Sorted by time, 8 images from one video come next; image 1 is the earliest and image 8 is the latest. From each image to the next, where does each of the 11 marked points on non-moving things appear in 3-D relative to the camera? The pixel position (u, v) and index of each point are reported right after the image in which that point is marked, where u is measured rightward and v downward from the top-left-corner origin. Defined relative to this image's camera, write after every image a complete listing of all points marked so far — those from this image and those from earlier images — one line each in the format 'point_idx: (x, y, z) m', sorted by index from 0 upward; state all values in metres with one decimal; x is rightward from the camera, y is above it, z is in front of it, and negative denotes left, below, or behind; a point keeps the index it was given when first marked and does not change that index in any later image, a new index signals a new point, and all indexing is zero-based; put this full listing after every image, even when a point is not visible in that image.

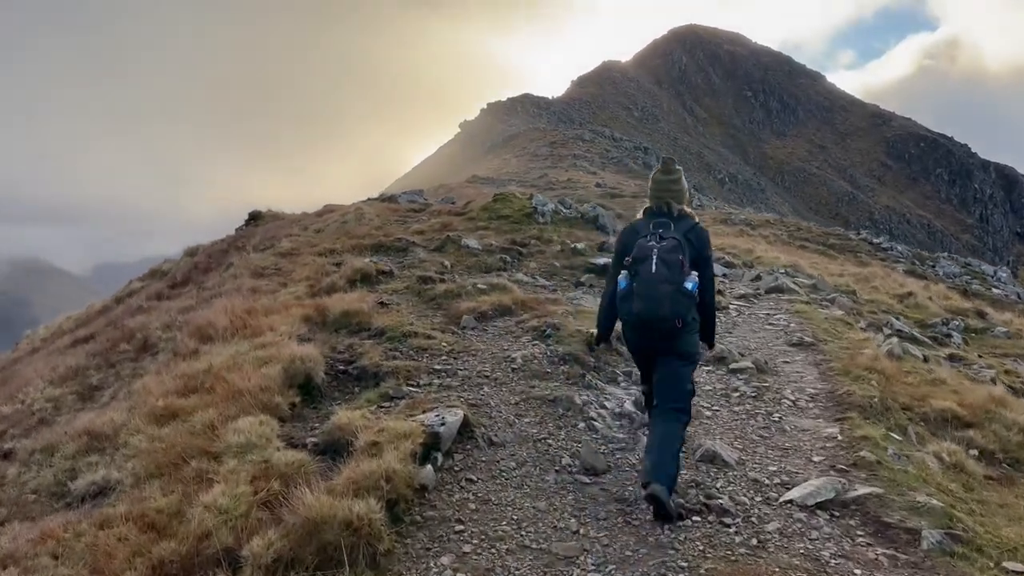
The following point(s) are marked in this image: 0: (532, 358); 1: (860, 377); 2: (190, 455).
0: (+0.3, -0.9, +10.5) m
1: (+4.6, -1.2, +10.6) m
2: (-3.1, -1.6, +7.6) m
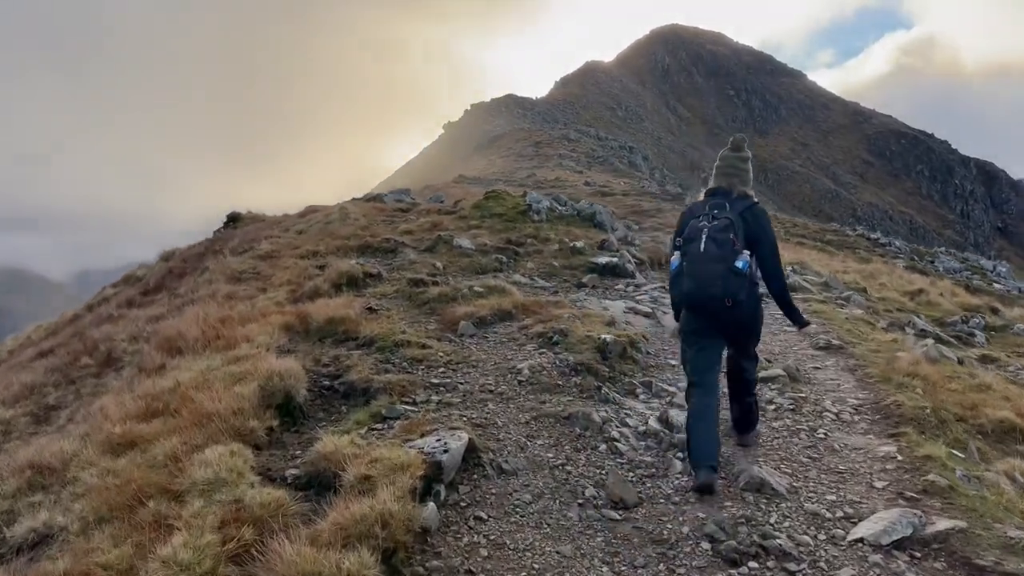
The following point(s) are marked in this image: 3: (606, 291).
0: (+0.3, -0.9, +9.4) m
1: (+4.6, -1.1, +9.6) m
2: (-2.9, -1.7, +6.5) m
3: (+1.8, -0.1, +15.1) m
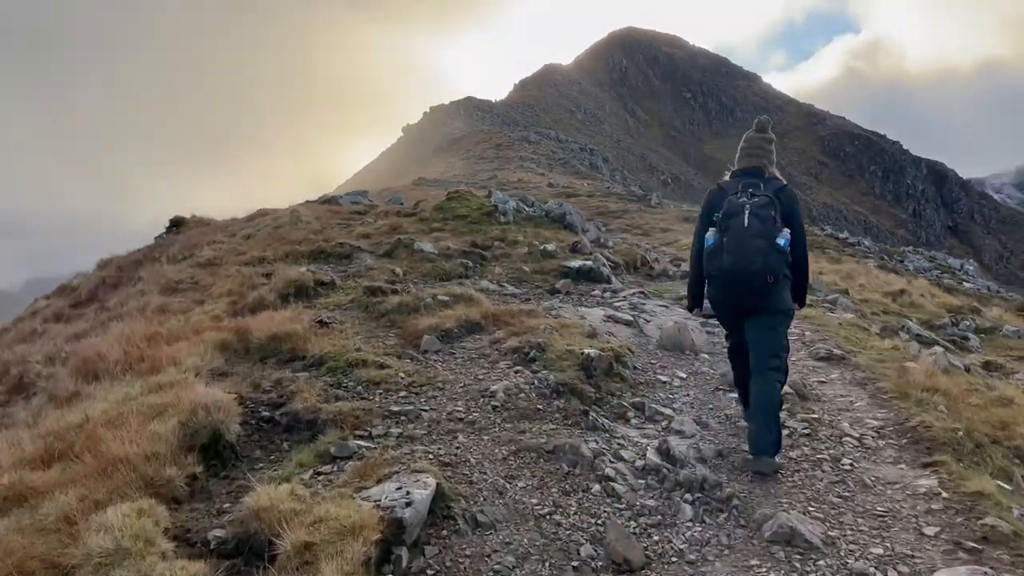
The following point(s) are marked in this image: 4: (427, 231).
0: (+0.1, -1.0, +8.1) m
1: (+4.4, -1.2, +8.5) m
2: (-3.1, -1.8, +5.1) m
3: (+1.2, -0.2, +13.9) m
4: (-1.9, +1.2, +17.7) m
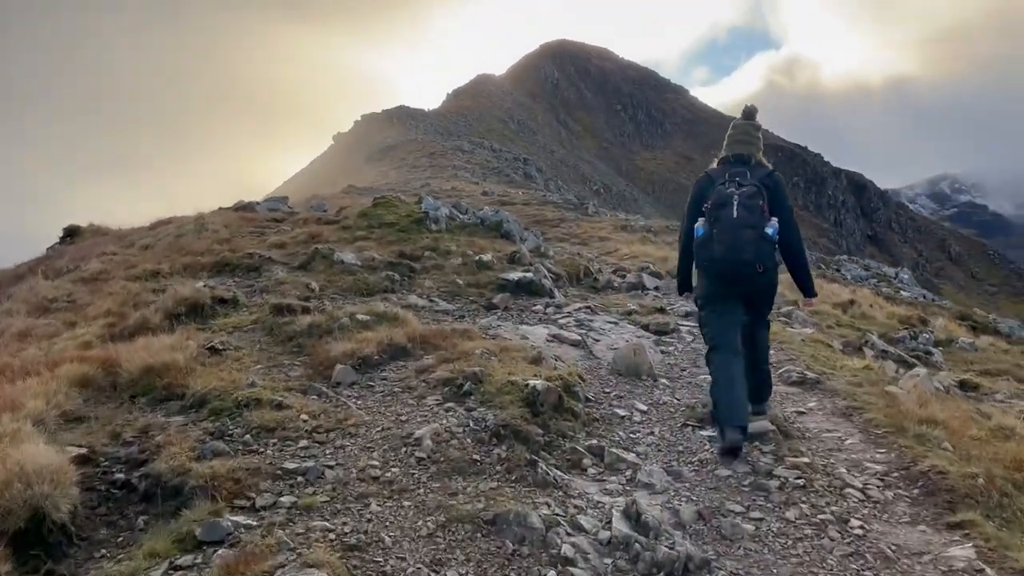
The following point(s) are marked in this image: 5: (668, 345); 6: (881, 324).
0: (-0.5, -1.2, +6.5) m
1: (+3.7, -1.3, +7.3) m
2: (-3.4, -1.9, +3.3) m
3: (+0.2, -0.4, +12.4) m
4: (-3.2, +0.9, +16.0) m
5: (+2.3, -0.8, +11.8) m
6: (+8.4, -0.8, +18.4) m
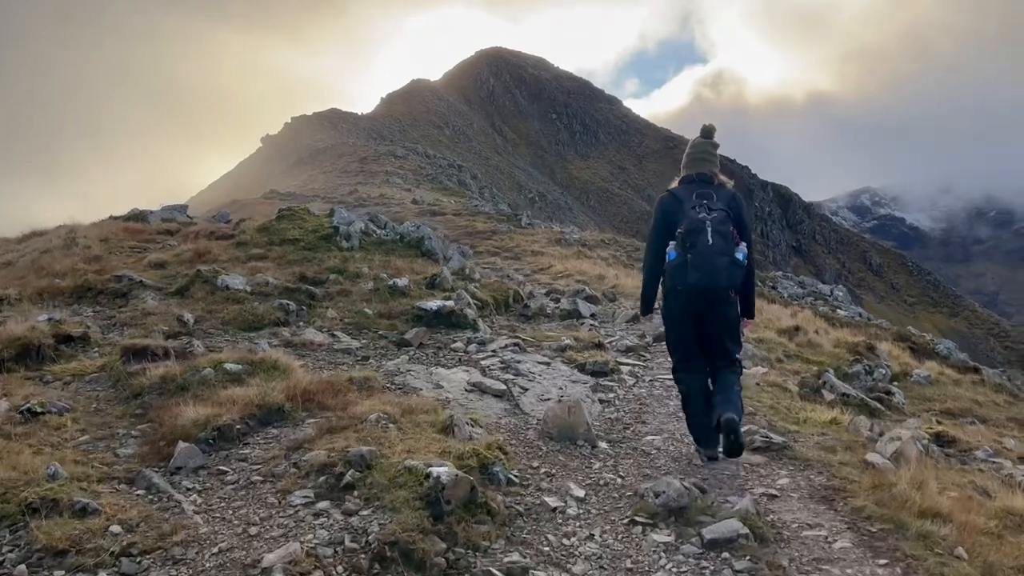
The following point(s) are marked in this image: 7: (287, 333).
0: (-1.2, -1.6, +4.7) m
1: (+3.0, -1.8, +5.8) m
2: (-3.8, -2.3, +1.2) m
3: (-1.0, -0.9, +10.6) m
4: (-4.6, +0.5, +13.9) m
5: (+1.2, -1.3, +10.1) m
6: (+6.8, -1.4, +17.2) m
7: (-2.9, -0.6, +10.6) m
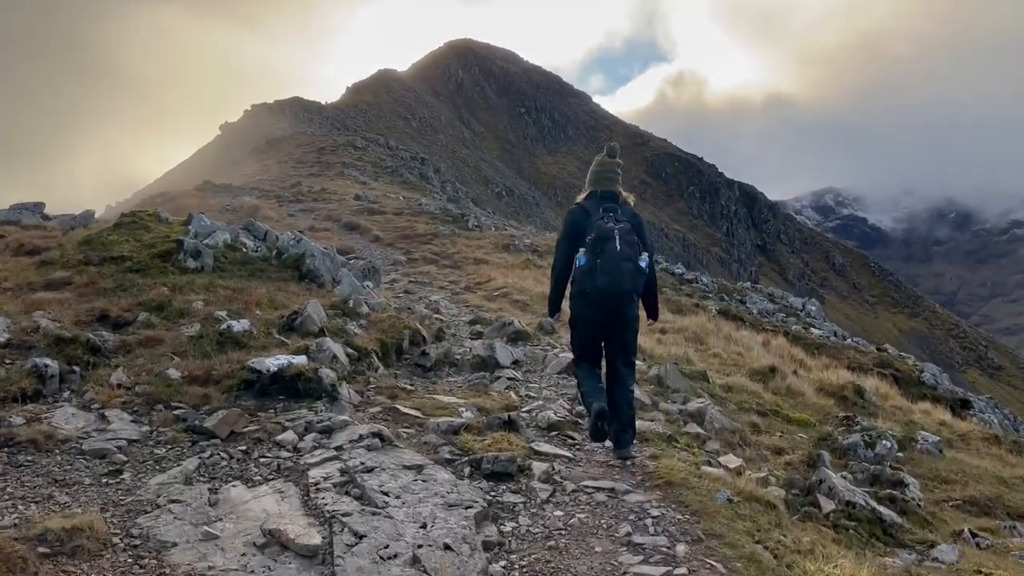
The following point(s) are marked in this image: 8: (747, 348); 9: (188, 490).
0: (-2.2, -2.2, +1.1) m
1: (+1.9, -2.4, +2.4) m
2: (-4.7, -2.9, -2.5) m
3: (-2.3, -1.4, +7.0) m
4: (-6.0, 0.0, +10.1) m
5: (-0.1, -1.9, +6.6) m
6: (+5.2, -2.0, +13.9) m
7: (-4.2, -1.1, +6.9) m
8: (+5.3, -1.4, +18.2) m
9: (-2.4, -1.5, +6.1) m
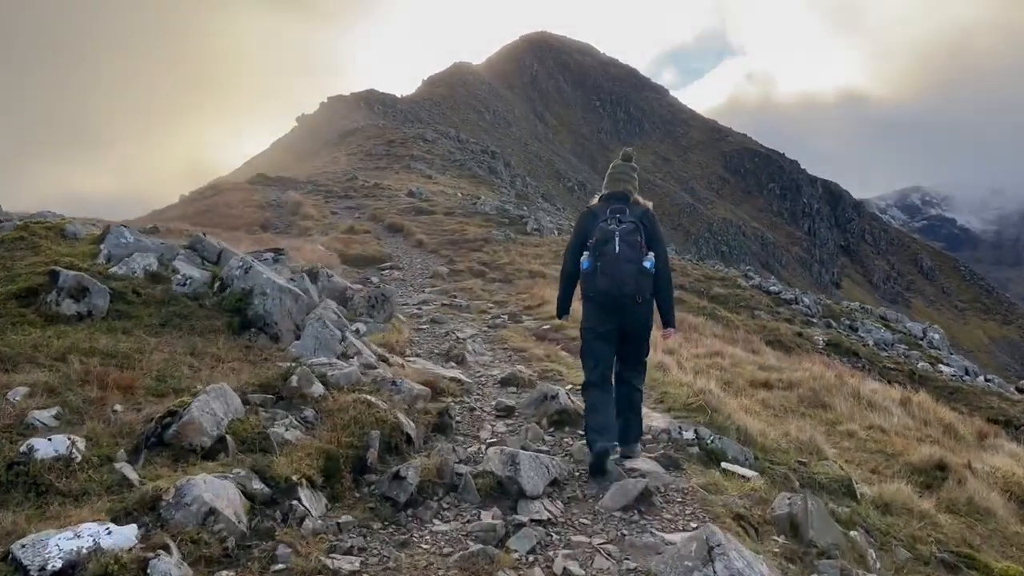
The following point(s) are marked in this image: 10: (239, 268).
0: (-2.8, -2.9, -3.0) m
1: (+1.4, -3.2, -2.1) m
2: (-5.6, -3.5, -6.4) m
3: (-2.3, -2.1, +2.8) m
4: (-5.8, -0.5, +6.3) m
5: (-0.2, -2.6, +2.3) m
6: (+5.7, -2.8, +9.1) m
7: (-4.3, -1.7, +2.9) m
8: (+6.2, -2.1, +13.3) m
9: (-2.6, -2.2, +2.0) m
10: (-3.1, +0.2, +9.2) m
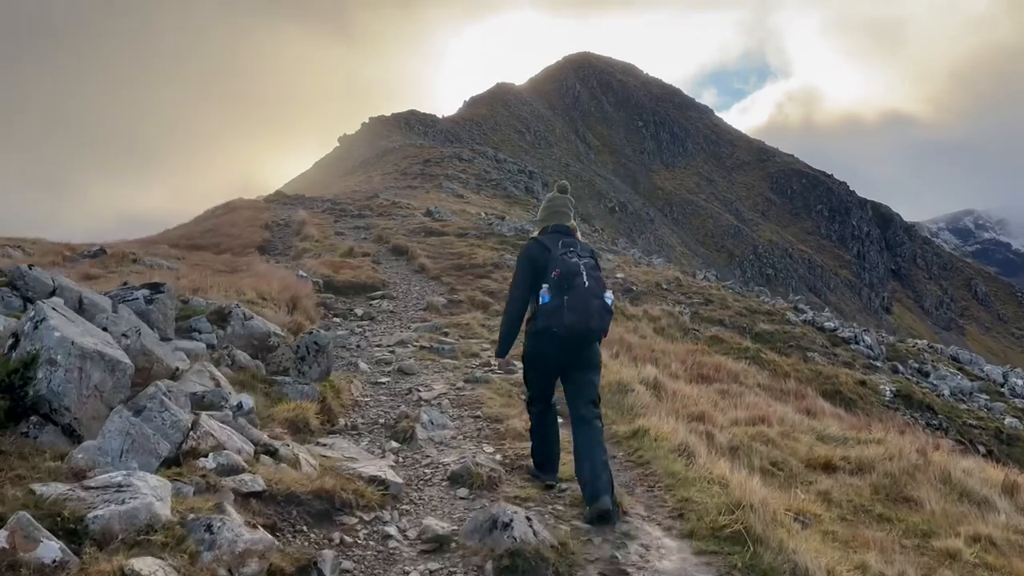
0: (-4.0, -3.1, -6.1) m
1: (+0.3, -3.4, -5.4) m
2: (-6.9, -3.6, -9.3) m
3: (-3.2, -2.4, -0.2) m
4: (-6.4, -0.9, +3.4) m
5: (-1.1, -2.9, -0.9) m
6: (+5.2, -3.3, +5.6) m
7: (-5.1, -2.0, 0.0) m
8: (+5.9, -2.8, +9.8) m
9: (-3.4, -2.5, -1.1) m
10: (-3.6, -0.3, +6.3) m
